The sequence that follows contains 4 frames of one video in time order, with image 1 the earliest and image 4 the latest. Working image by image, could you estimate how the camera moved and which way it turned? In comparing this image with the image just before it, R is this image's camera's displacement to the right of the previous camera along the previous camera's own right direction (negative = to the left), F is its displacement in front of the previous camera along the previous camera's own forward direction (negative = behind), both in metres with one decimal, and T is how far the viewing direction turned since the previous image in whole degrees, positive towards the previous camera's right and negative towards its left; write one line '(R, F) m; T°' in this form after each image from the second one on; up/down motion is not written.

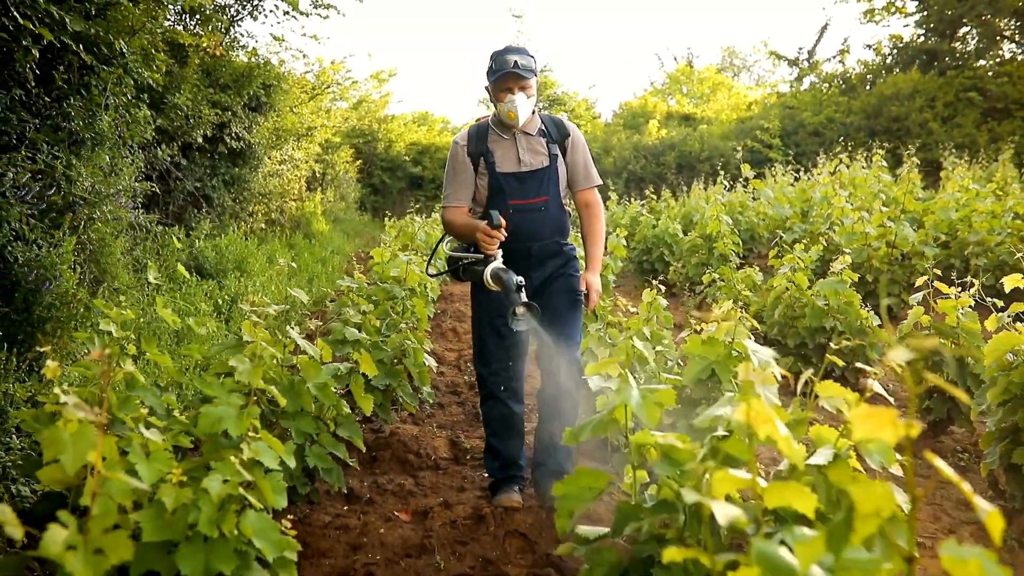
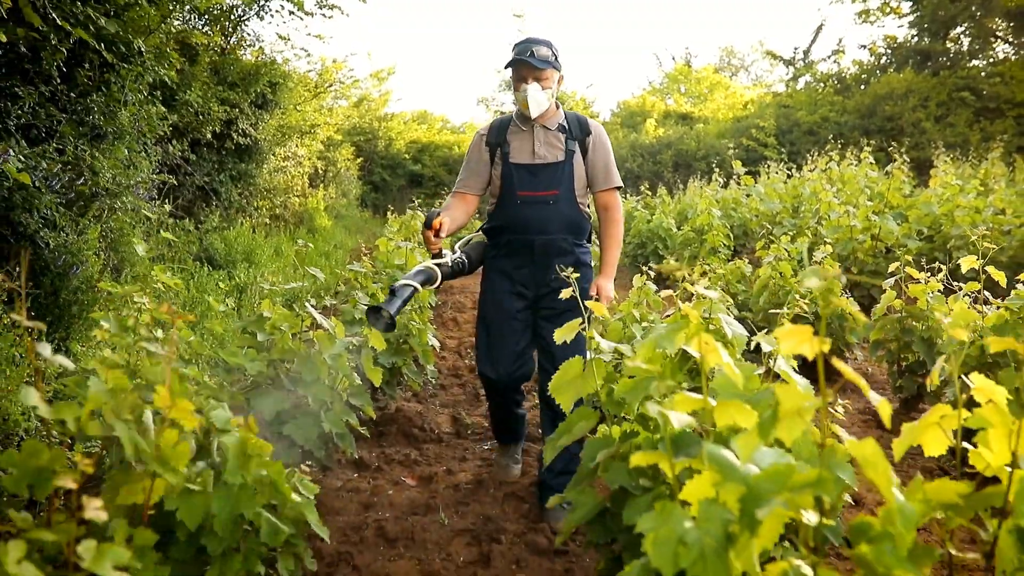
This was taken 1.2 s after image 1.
(0.0, -0.3) m; 0°
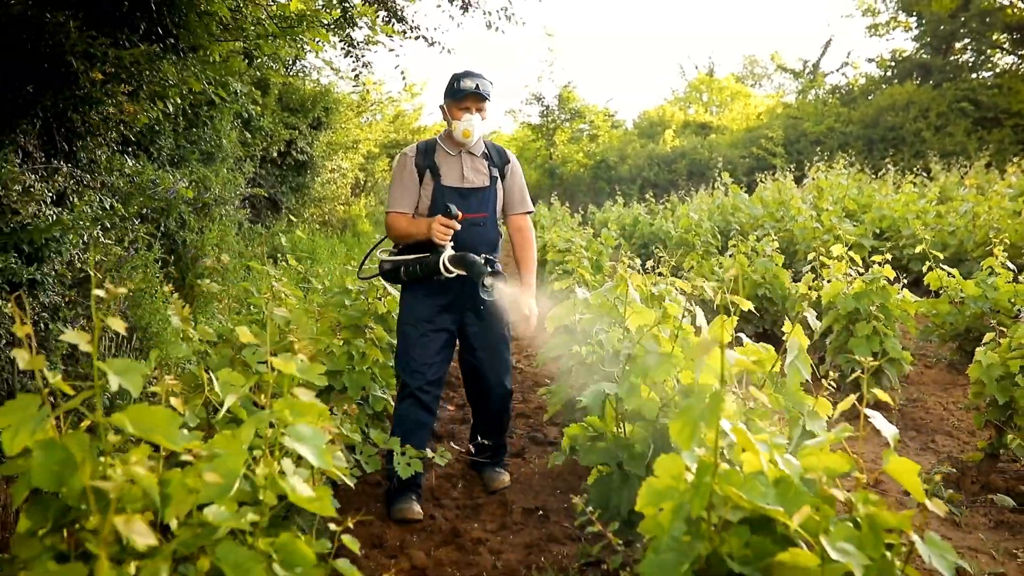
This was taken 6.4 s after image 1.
(+0.1, -1.4) m; -2°
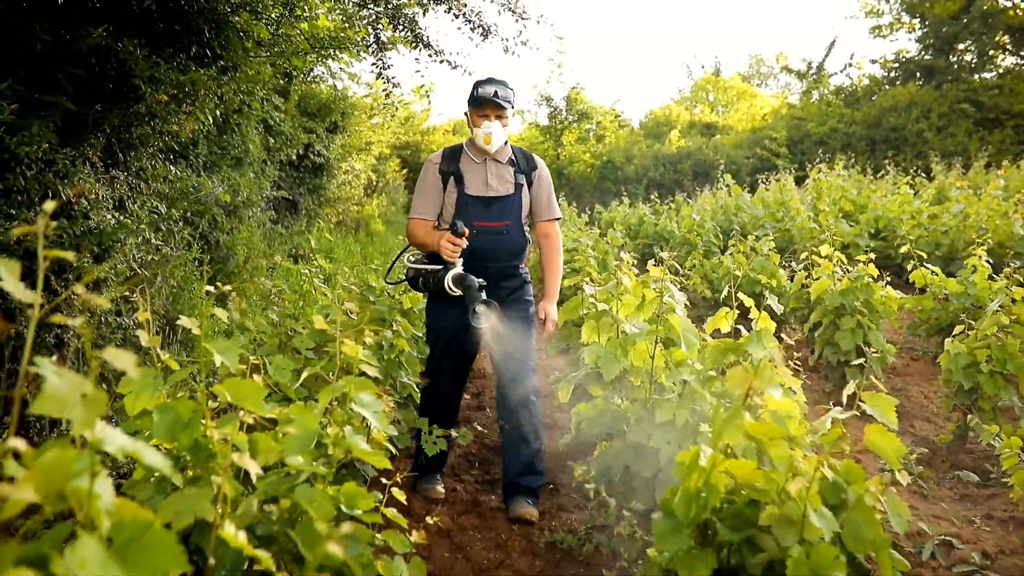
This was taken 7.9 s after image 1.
(0.0, -0.4) m; 0°
